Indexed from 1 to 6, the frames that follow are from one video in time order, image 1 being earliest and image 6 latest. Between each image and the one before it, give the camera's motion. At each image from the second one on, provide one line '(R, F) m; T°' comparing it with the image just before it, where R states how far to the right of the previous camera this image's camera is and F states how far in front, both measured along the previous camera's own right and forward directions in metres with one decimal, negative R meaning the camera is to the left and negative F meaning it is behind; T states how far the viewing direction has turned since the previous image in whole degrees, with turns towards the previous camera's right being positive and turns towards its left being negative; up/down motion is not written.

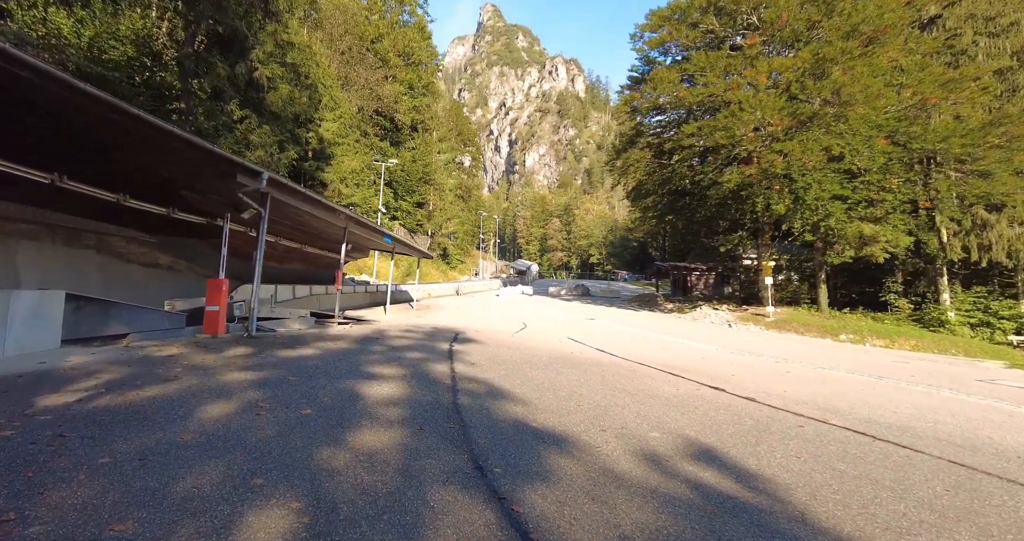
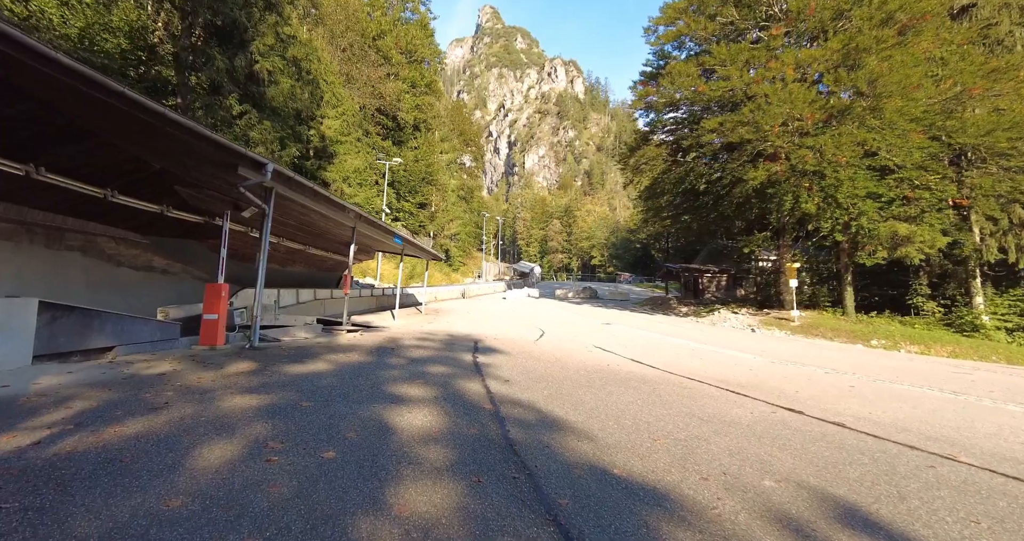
(-0.6, +0.8) m; 0°
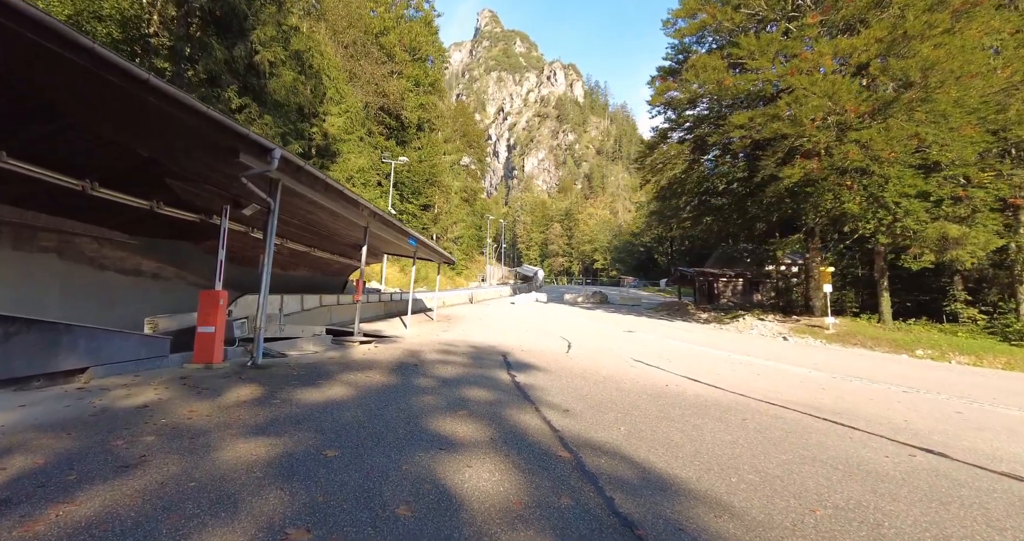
(-0.7, +1.1) m; 0°
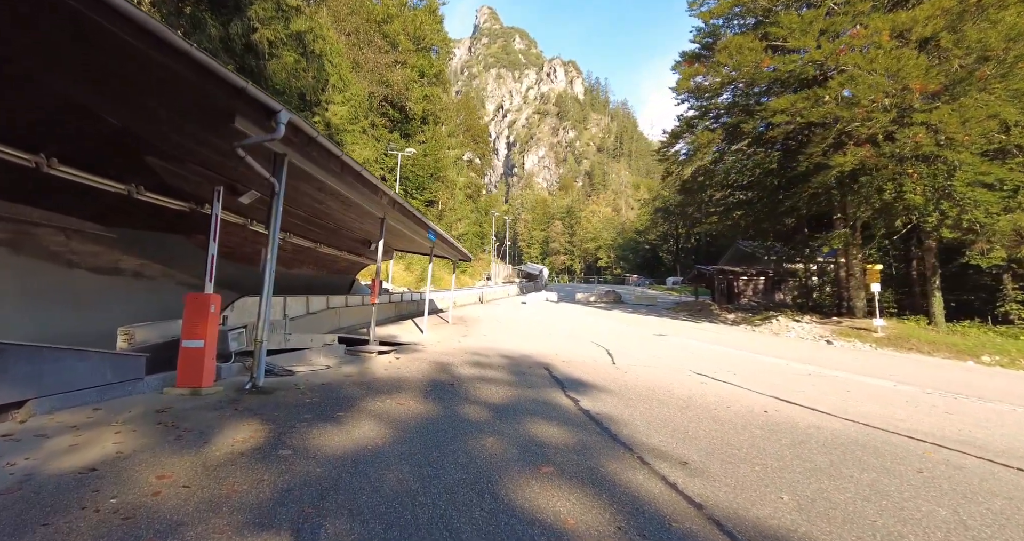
(-0.9, +1.3) m; 0°
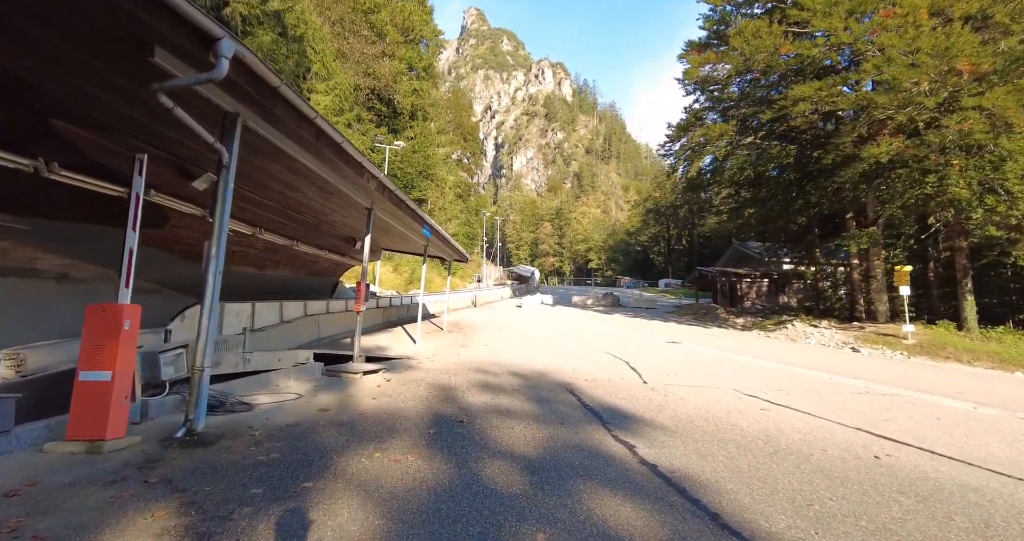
(-0.5, +1.4) m; +2°
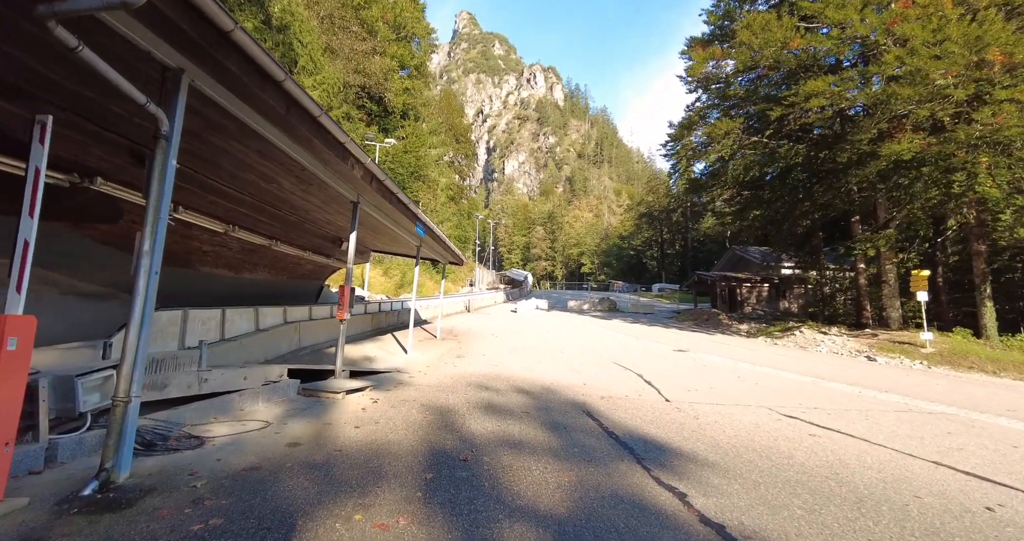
(-0.2, +0.9) m; +1°
